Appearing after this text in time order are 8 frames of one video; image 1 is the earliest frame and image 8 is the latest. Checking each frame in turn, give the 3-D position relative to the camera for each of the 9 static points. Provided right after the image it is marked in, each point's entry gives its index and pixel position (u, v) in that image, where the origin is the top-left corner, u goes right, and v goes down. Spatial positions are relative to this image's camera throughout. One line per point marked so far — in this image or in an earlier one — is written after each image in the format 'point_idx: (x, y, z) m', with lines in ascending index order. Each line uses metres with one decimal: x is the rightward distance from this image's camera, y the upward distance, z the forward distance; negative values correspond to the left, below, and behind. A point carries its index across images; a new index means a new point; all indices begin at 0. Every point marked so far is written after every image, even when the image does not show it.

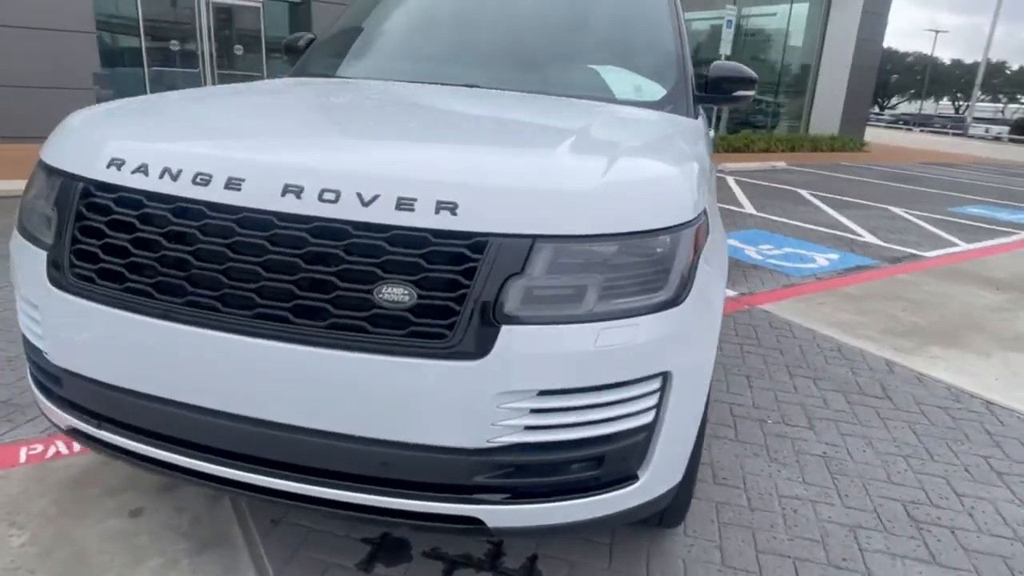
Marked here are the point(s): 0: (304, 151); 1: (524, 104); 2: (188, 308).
0: (-0.5, +0.3, +1.7) m
1: (+0.1, +0.7, +2.6) m
2: (-0.8, -0.1, +1.6) m
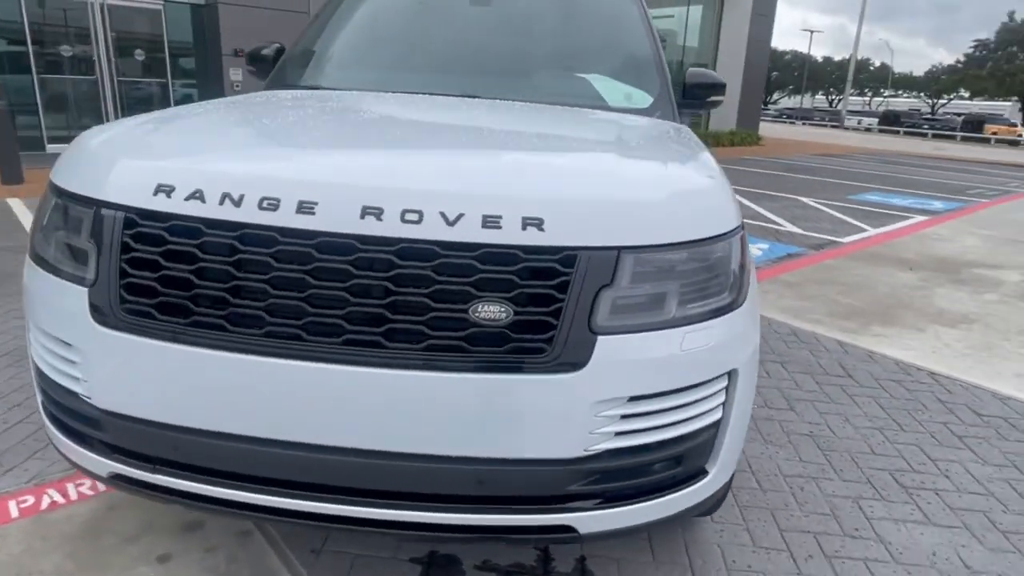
0: (-0.3, +0.3, +1.6) m
1: (+0.1, +0.7, +2.6) m
2: (-0.6, -0.1, +1.6) m
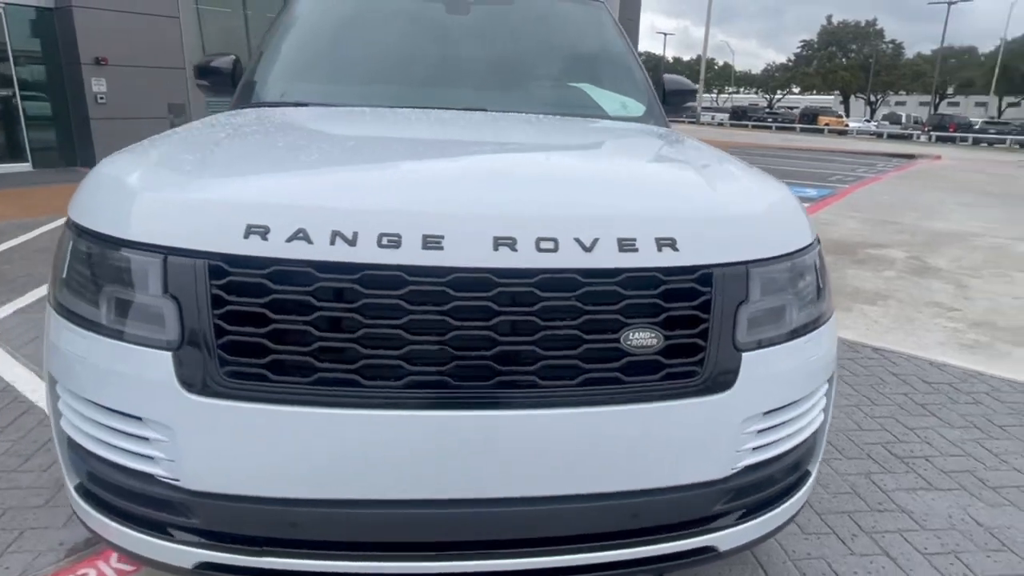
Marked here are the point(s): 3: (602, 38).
0: (0.0, +0.2, +1.5) m
1: (+0.2, +0.6, +2.6) m
2: (-0.2, -0.2, +1.4) m
3: (+0.5, +1.3, +3.5) m
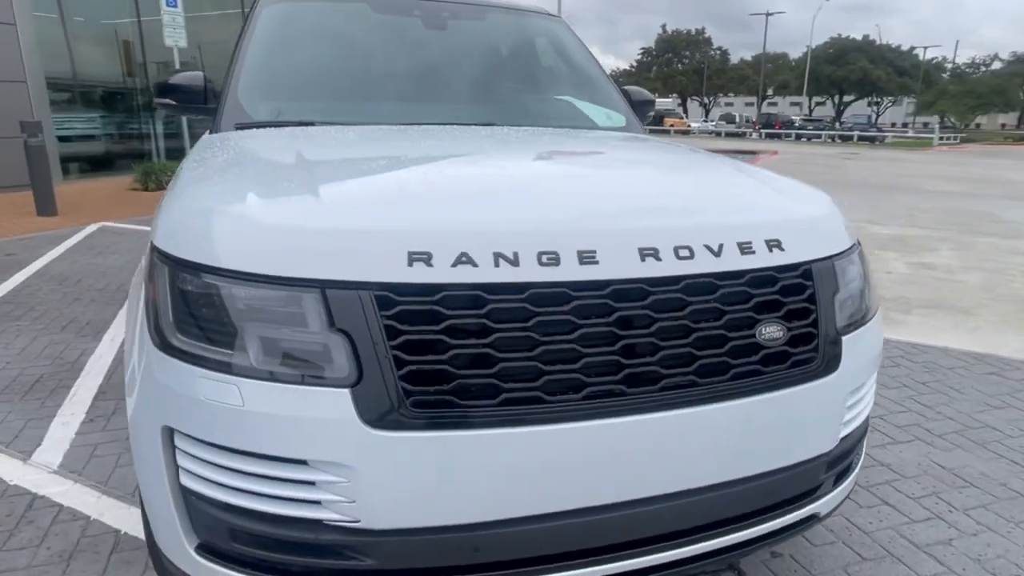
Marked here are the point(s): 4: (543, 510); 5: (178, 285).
0: (+0.3, +0.2, +1.6) m
1: (+0.3, +0.6, +2.7) m
2: (+0.2, -0.3, +1.5) m
3: (+0.3, +1.3, +3.6) m
4: (+0.1, -0.5, +1.5) m
5: (-0.8, 0.0, +1.5) m
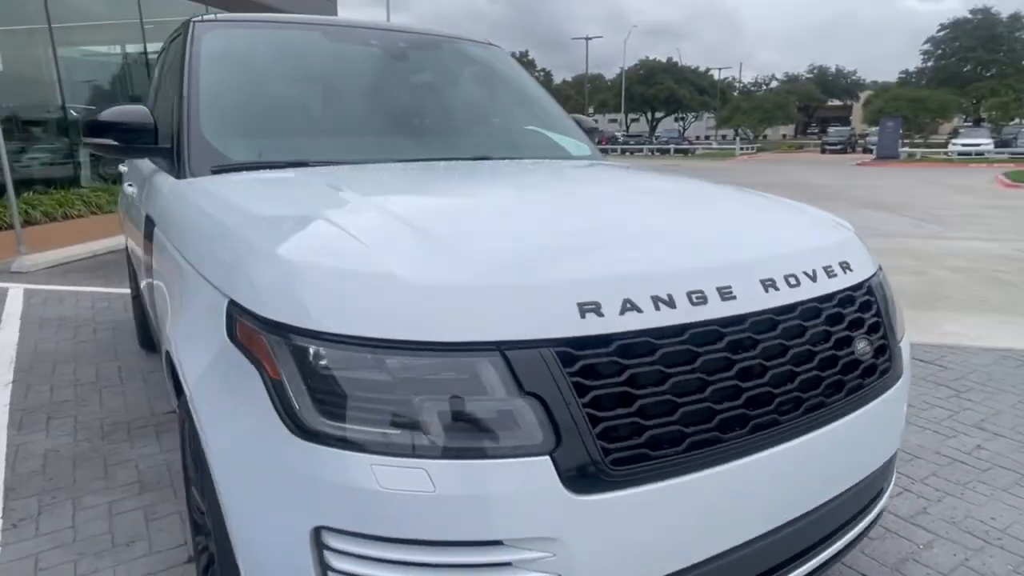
0: (+0.6, +0.1, +1.7) m
1: (+0.3, +0.5, +2.7) m
2: (+0.5, -0.3, +1.5) m
3: (0.0, +1.2, +3.7) m
4: (+0.5, -0.6, +1.5) m
5: (-0.4, -0.1, +1.3) m
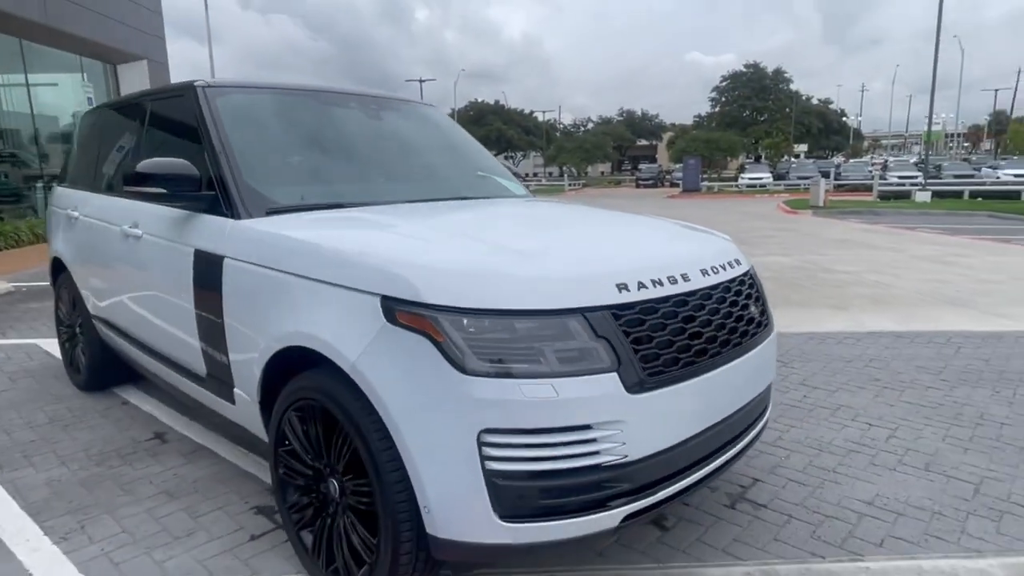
0: (+0.7, +0.2, +2.7) m
1: (+0.1, +0.5, +3.6) m
2: (+0.7, -0.3, +2.5) m
3: (-0.4, +1.1, +4.5) m
4: (+0.7, -0.5, +2.4) m
5: (-0.2, -0.1, +2.1) m
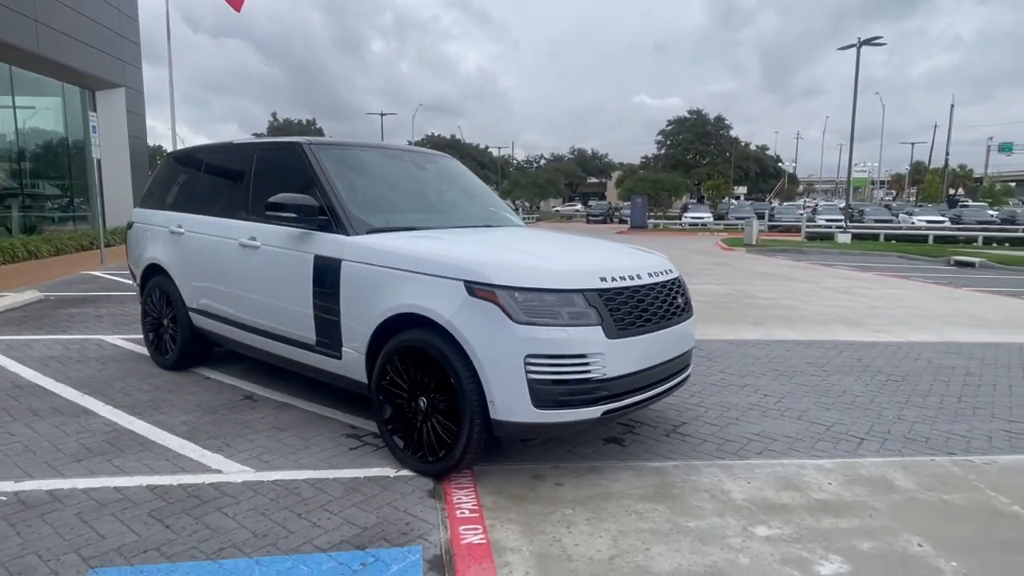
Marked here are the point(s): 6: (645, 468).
0: (+0.8, +0.2, +4.3) m
1: (+0.2, +0.4, +5.2) m
2: (+0.9, -0.2, +4.1) m
3: (-0.4, +1.0, +6.1) m
4: (+0.9, -0.5, +4.0) m
5: (0.0, -0.1, +3.6) m
6: (+0.9, -1.2, +4.2) m
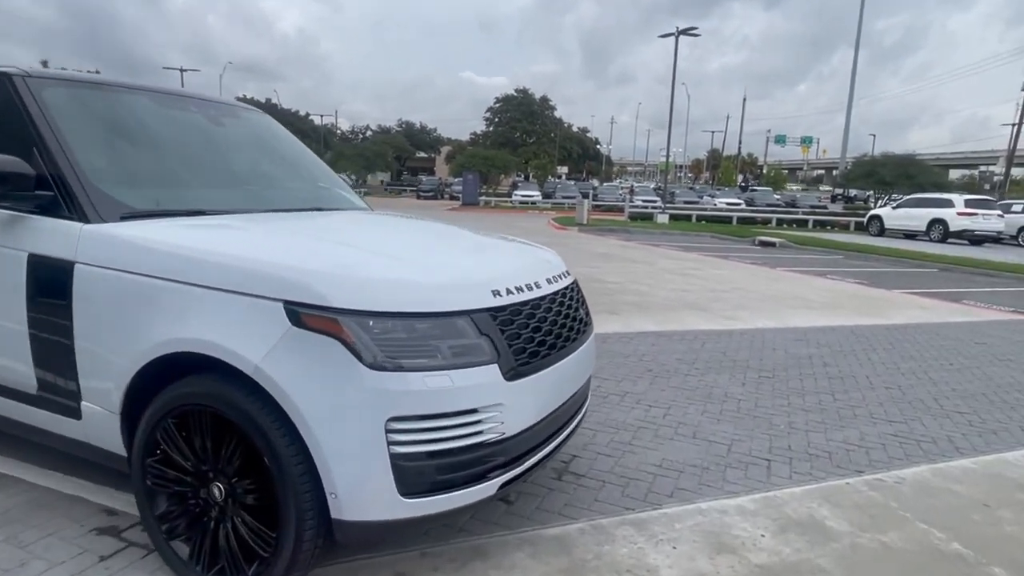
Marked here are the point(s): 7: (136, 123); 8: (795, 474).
0: (+0.1, +0.1, +3.2) m
1: (-0.8, +0.4, +3.9) m
2: (+0.2, -0.3, +3.0) m
3: (-1.5, +1.0, +4.6) m
4: (+0.2, -0.5, +3.0) m
5: (-0.5, -0.1, +2.3) m
6: (+0.2, -1.2, +3.2) m
7: (-2.0, +0.9, +3.5) m
8: (+1.8, -1.2, +4.2) m
